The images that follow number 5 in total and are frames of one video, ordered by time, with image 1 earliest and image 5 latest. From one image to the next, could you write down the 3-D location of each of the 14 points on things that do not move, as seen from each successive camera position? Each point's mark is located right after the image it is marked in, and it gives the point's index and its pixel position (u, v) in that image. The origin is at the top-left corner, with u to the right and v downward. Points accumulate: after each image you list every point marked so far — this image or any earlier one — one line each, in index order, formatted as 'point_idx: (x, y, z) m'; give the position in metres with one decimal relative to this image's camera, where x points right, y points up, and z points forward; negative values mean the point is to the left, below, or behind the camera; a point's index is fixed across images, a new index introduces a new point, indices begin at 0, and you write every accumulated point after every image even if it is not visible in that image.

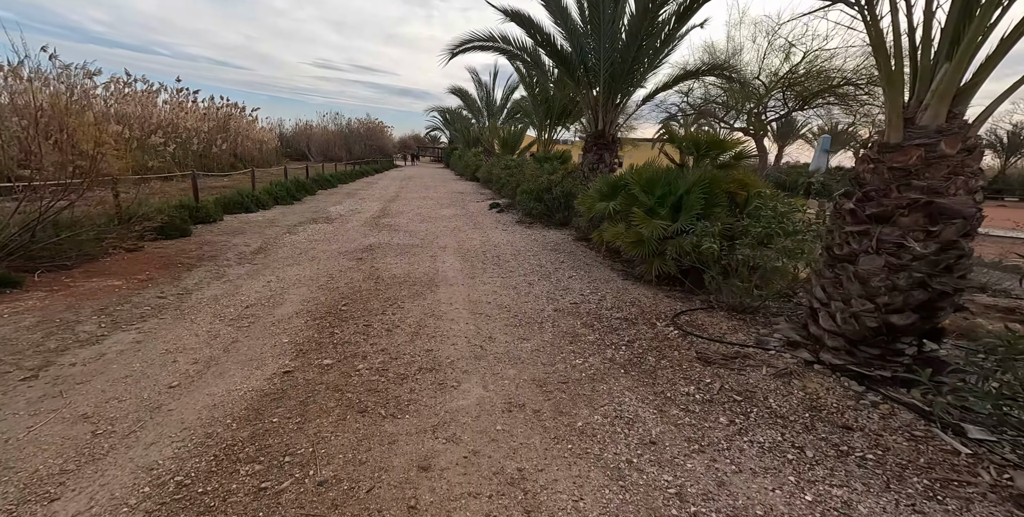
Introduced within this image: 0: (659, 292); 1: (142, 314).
0: (+1.2, -0.3, +3.8) m
1: (-2.9, -0.4, +3.4) m
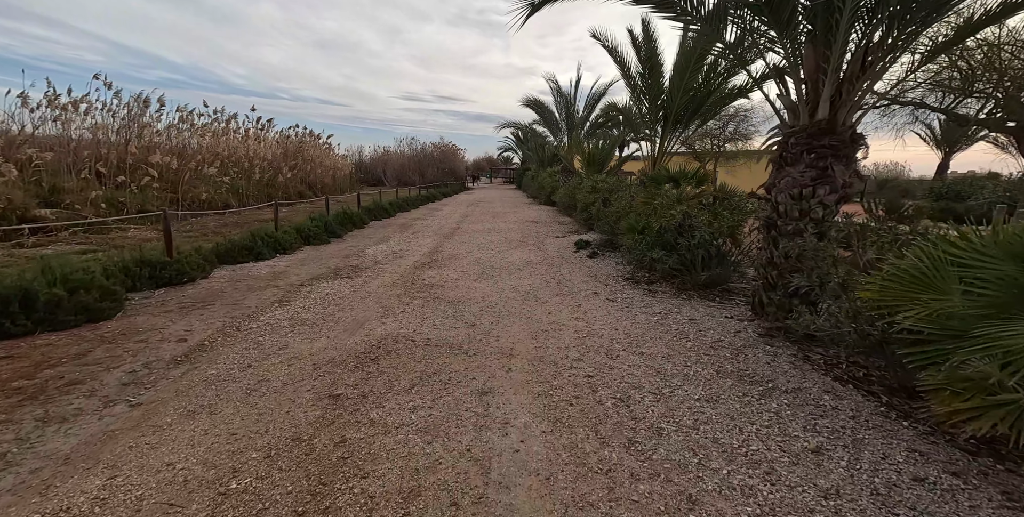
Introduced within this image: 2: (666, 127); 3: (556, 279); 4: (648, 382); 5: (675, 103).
0: (+1.8, -1.0, +0.4) m
1: (-2.3, -1.2, +0.7) m
2: (+3.1, +2.6, +9.0) m
3: (+0.6, -0.3, +6.2) m
4: (+0.9, -0.8, +2.9) m
5: (+3.0, +2.9, +8.2) m
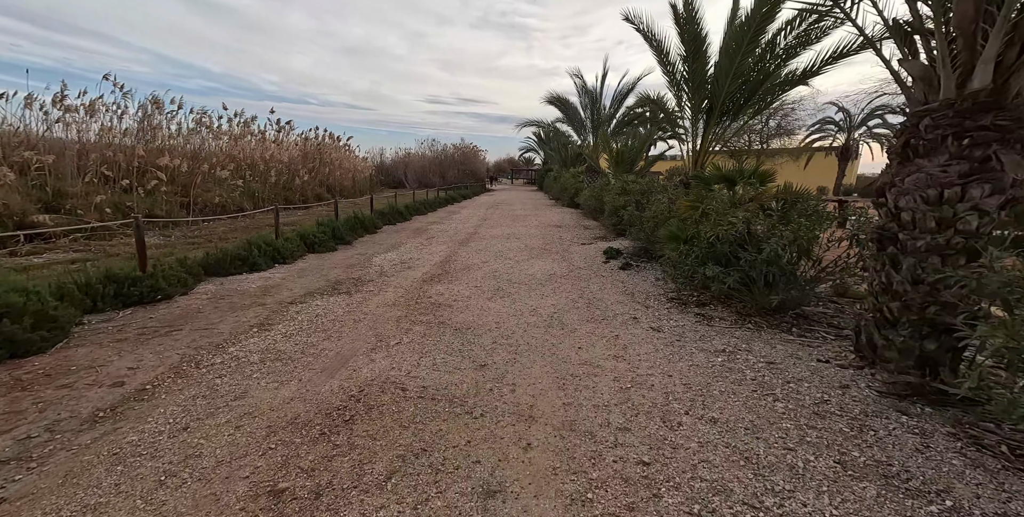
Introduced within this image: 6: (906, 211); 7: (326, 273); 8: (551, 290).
0: (+1.7, -1.2, -0.6) m
1: (-2.4, -1.3, -0.2) m
2: (+3.5, +2.4, +7.9) m
3: (+0.8, -0.5, +5.2) m
4: (+1.0, -0.9, +1.9) m
5: (+3.4, +2.7, +7.2) m
6: (+2.3, +0.3, +2.6) m
7: (-3.0, -0.2, +7.2) m
8: (+0.5, -0.4, +5.8) m
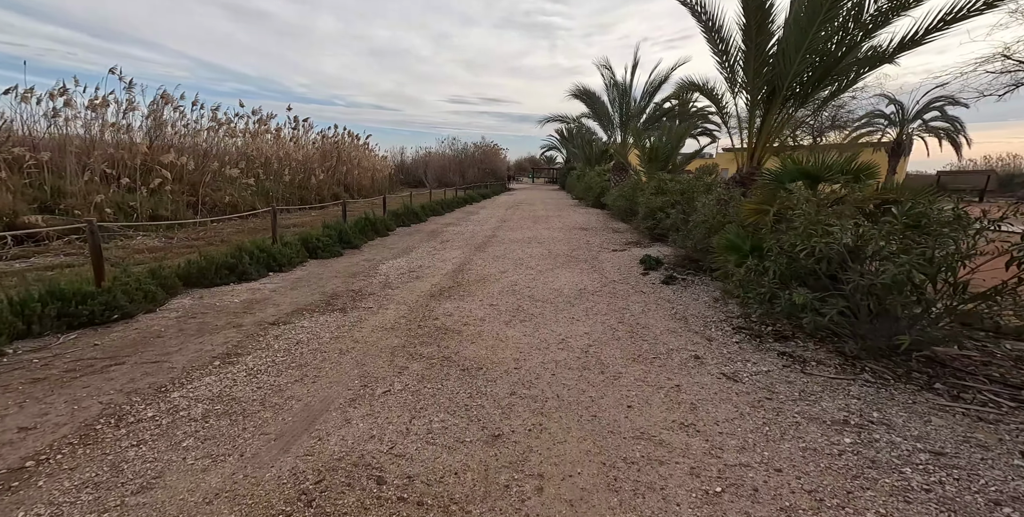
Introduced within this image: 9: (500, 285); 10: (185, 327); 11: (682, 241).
0: (+1.7, -1.3, -1.7) m
1: (-2.4, -1.4, -1.0) m
2: (+3.9, +2.3, +6.7) m
3: (+1.1, -0.6, +4.2) m
4: (+1.1, -1.1, +0.9) m
5: (+3.7, +2.5, +6.0) m
6: (+2.4, +0.1, +1.5) m
7: (-2.7, -0.3, +6.3) m
8: (+0.8, -0.6, +4.8) m
9: (-0.2, -0.3, +6.0) m
10: (-3.2, -0.7, +4.3) m
11: (+2.5, +0.3, +6.5) m
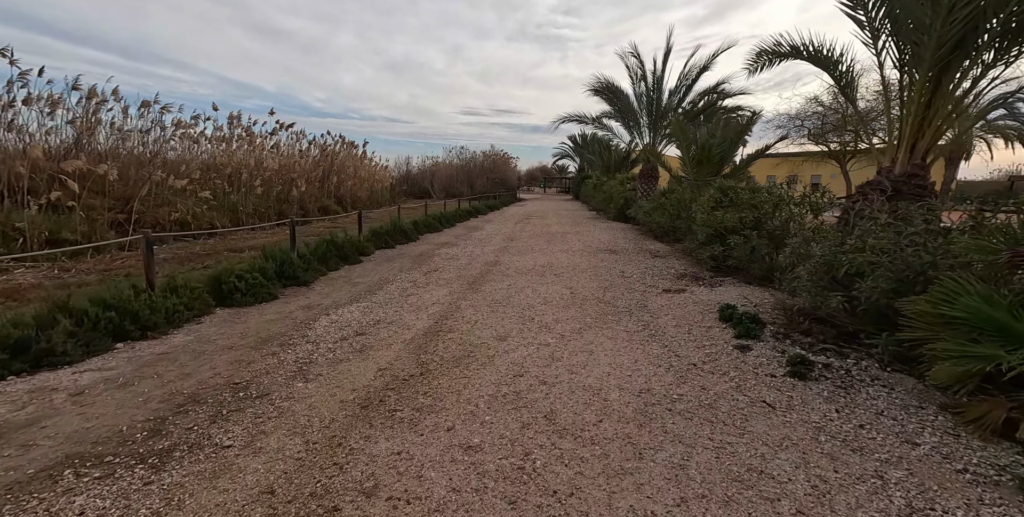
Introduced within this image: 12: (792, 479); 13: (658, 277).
0: (+1.5, -1.7, -4.5) m
1: (-2.6, -1.8, -3.7) m
2: (+3.9, +1.7, +4.0) m
3: (+1.0, -1.1, +1.5) m
4: (+0.9, -1.5, -1.9) m
5: (+3.7, +2.0, +3.3) m
6: (+2.3, -0.3, -1.3) m
7: (-2.7, -0.9, +3.7) m
8: (+0.8, -1.0, +2.0) m
9: (-0.1, -0.9, +3.3) m
10: (-3.2, -1.2, +1.6) m
11: (+2.5, -0.2, +3.7) m
12: (+1.4, -1.0, +2.2) m
13: (+2.2, -0.3, +6.8) m
